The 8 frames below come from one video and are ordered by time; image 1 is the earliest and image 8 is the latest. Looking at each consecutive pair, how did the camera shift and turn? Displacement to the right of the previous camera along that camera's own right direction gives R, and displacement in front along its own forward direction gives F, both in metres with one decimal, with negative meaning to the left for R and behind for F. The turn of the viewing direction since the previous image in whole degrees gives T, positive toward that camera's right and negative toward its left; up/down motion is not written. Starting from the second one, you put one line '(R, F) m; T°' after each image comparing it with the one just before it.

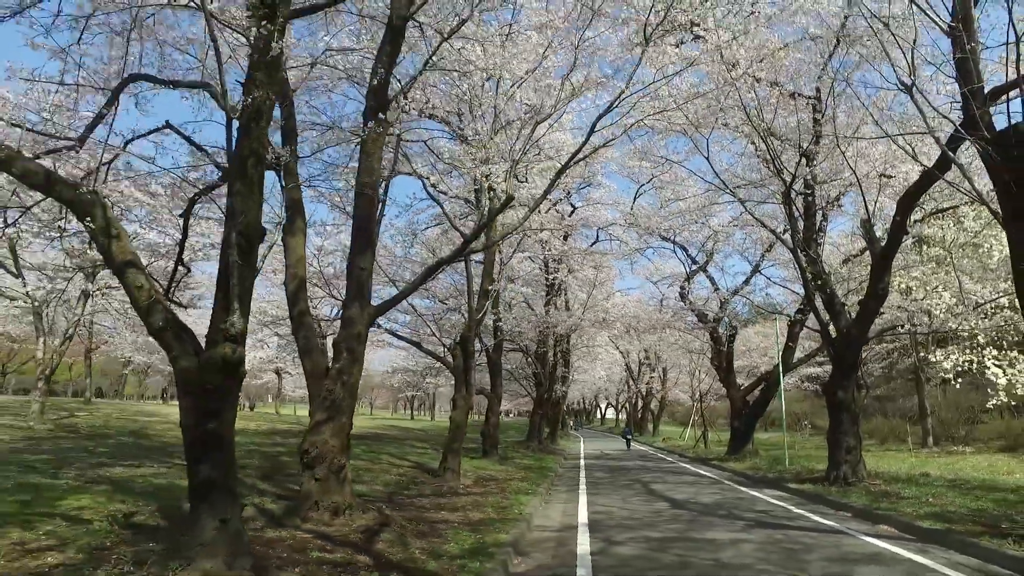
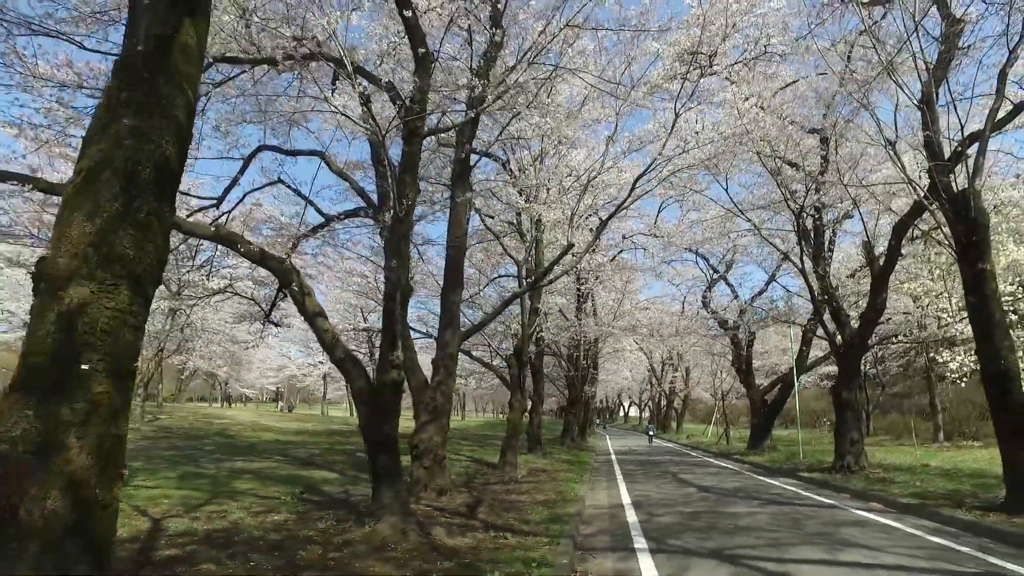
(-0.5, -1.9) m; -2°
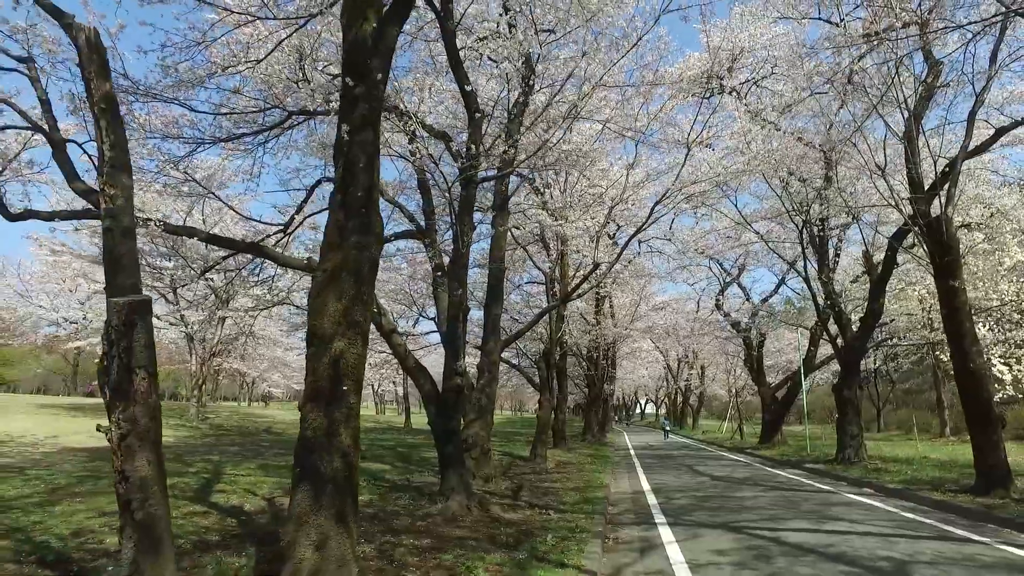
(-0.3, -1.3) m; -1°
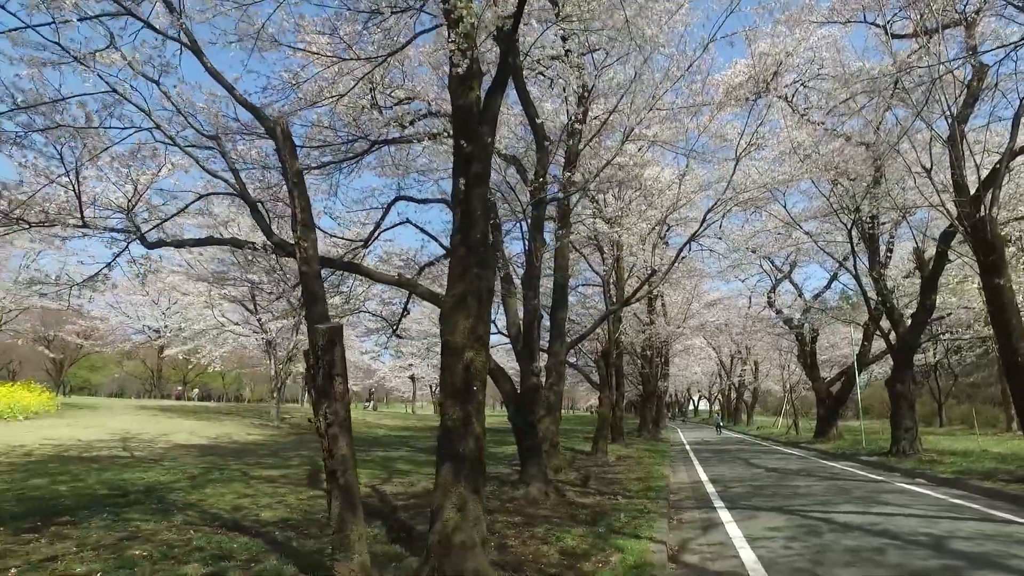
(-0.2, -0.9) m; -4°
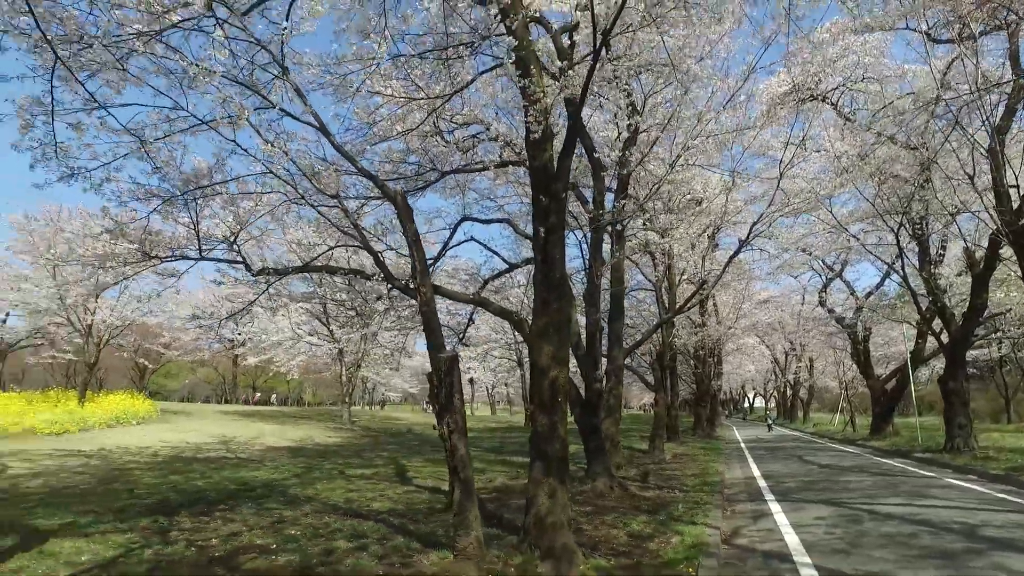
(-0.2, -1.0) m; -4°
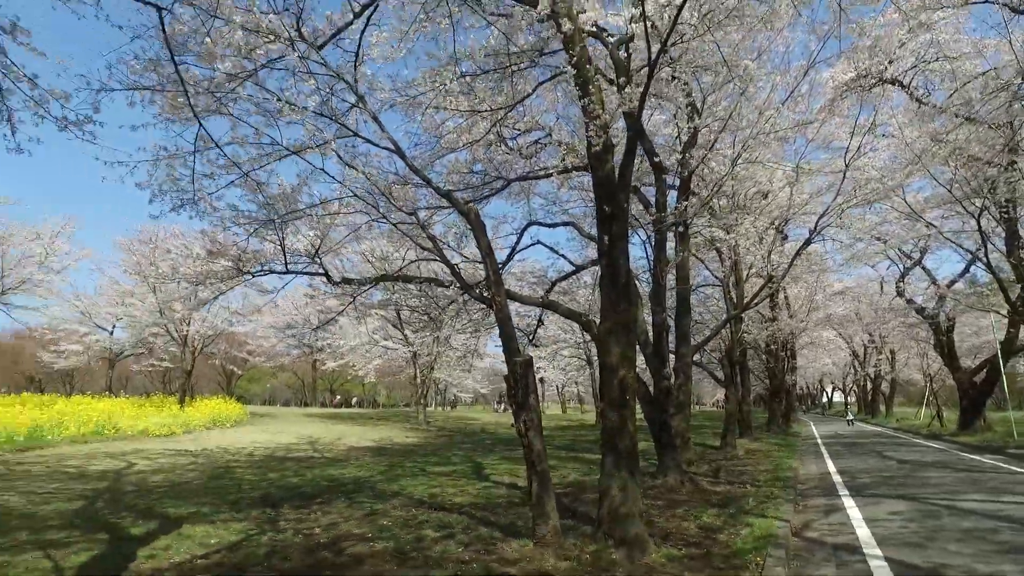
(0.0, -0.4) m; -6°
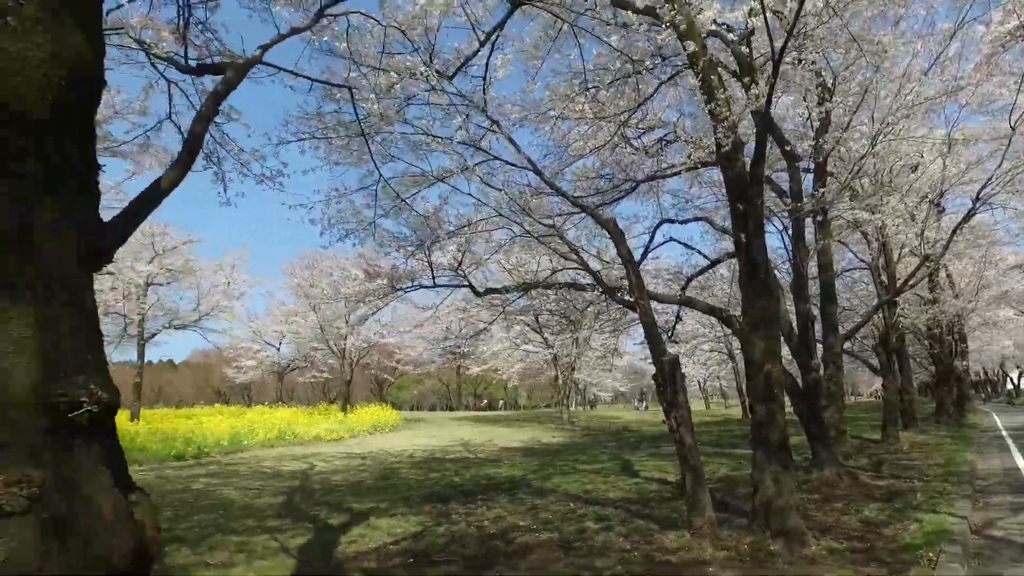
(-0.1, -0.4) m; -11°
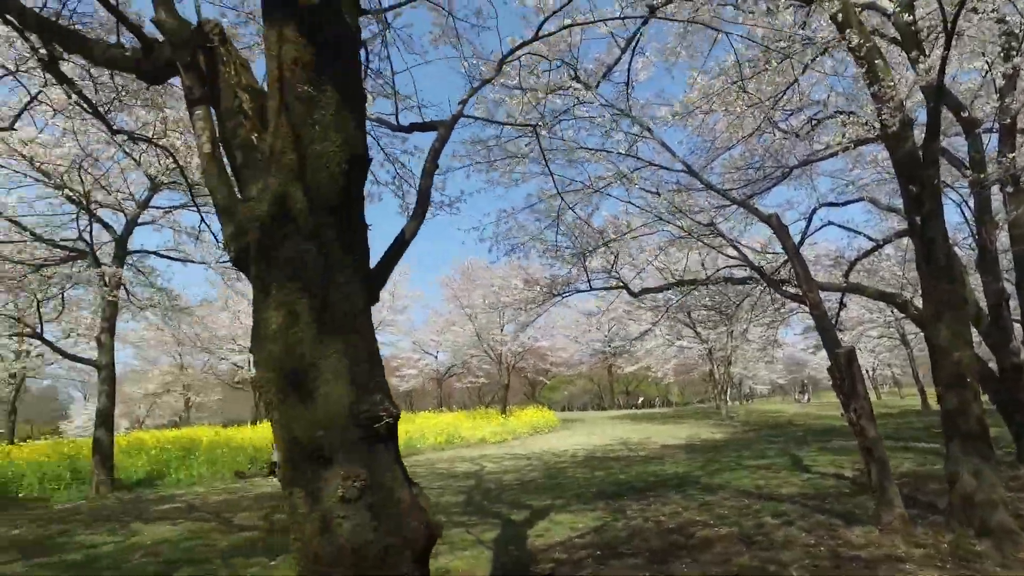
(-0.2, -0.3) m; -12°
